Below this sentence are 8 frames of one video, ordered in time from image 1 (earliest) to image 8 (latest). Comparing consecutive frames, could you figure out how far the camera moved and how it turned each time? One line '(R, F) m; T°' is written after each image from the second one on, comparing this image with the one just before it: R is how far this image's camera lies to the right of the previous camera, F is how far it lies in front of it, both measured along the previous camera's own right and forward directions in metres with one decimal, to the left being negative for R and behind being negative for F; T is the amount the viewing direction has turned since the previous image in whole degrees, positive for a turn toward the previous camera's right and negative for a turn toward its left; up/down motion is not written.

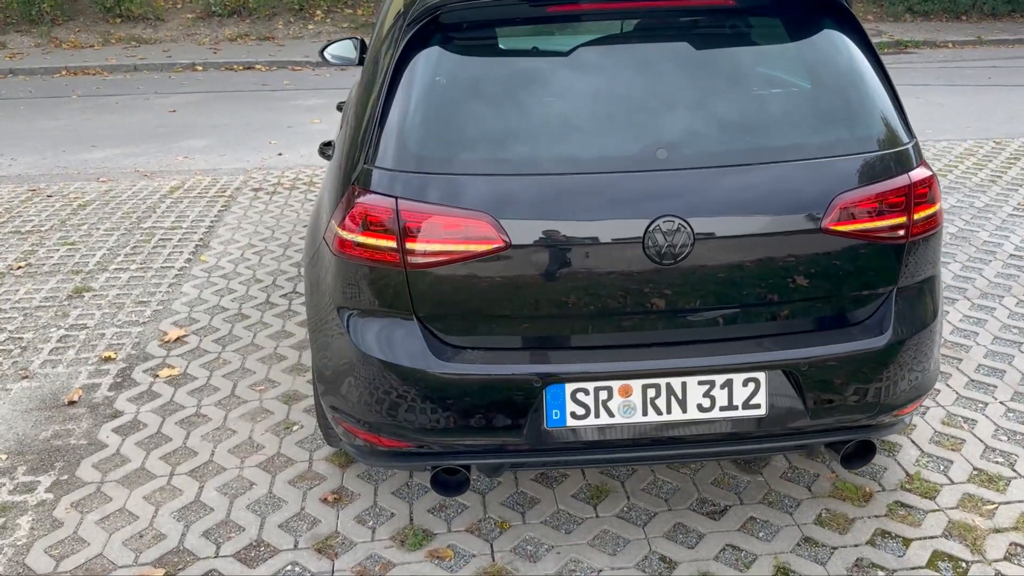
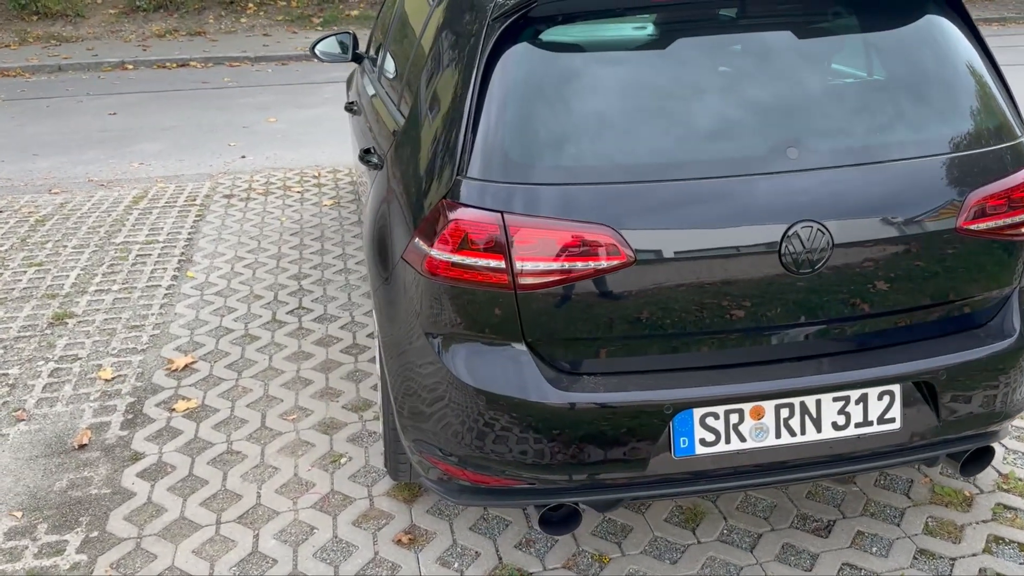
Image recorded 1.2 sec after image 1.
(-0.4, +0.2) m; +5°
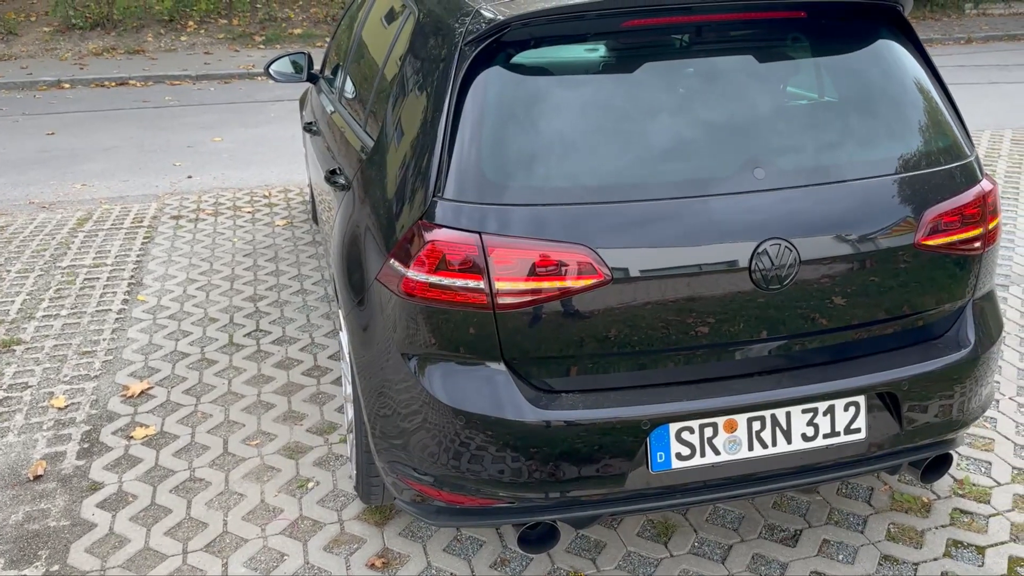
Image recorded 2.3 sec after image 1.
(-0.1, 0.0) m; +4°
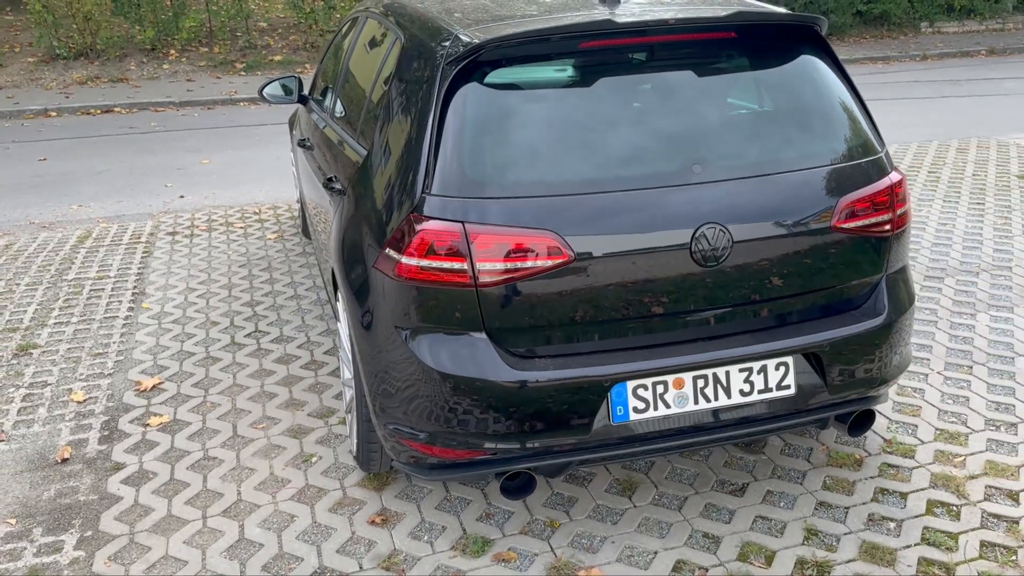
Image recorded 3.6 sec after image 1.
(0.0, -0.4) m; +1°
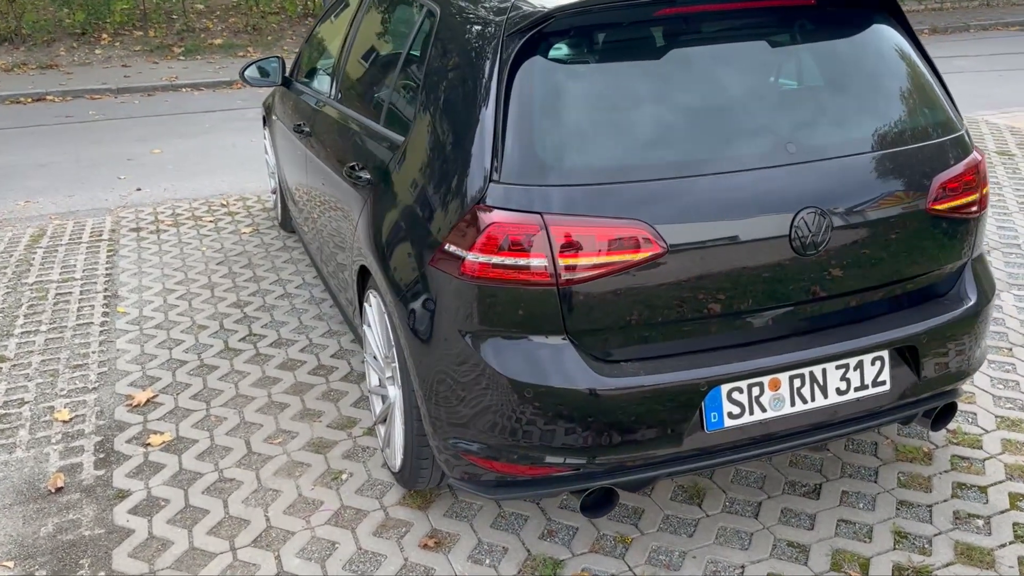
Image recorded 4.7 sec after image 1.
(-0.4, +0.3) m; +4°
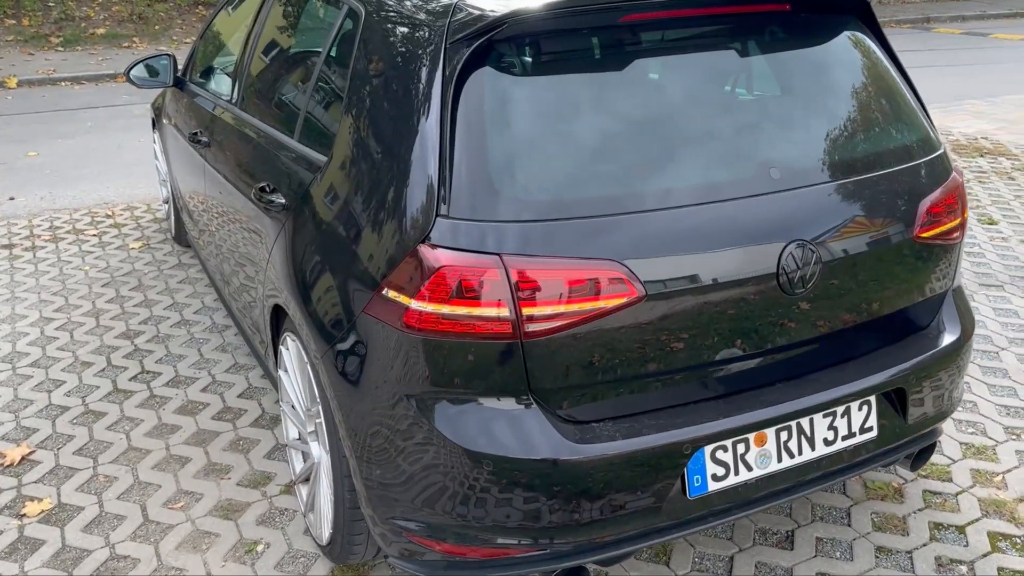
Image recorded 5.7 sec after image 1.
(-0.1, +0.3) m; +6°
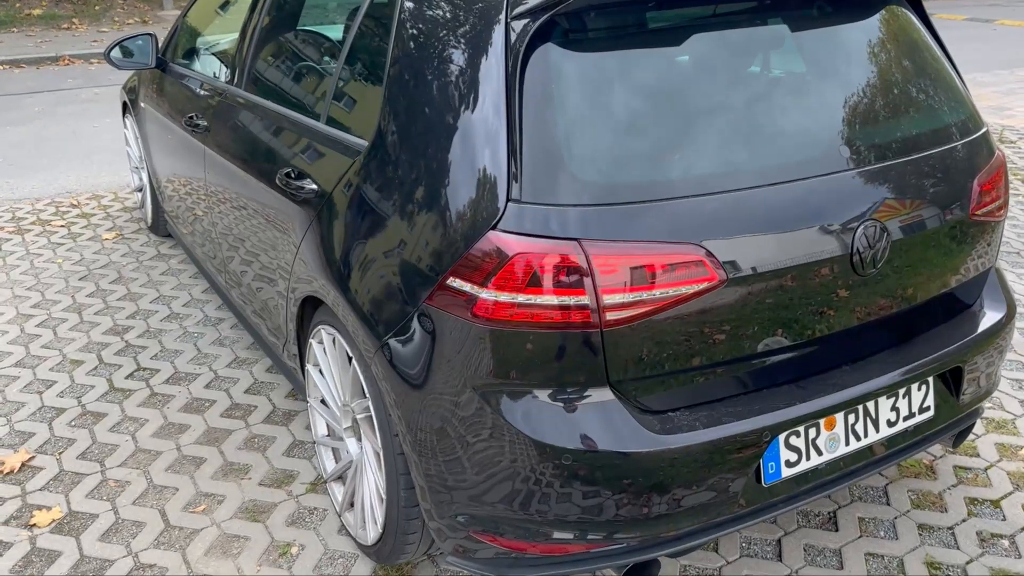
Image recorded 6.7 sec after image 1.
(-0.3, +0.1) m; +4°
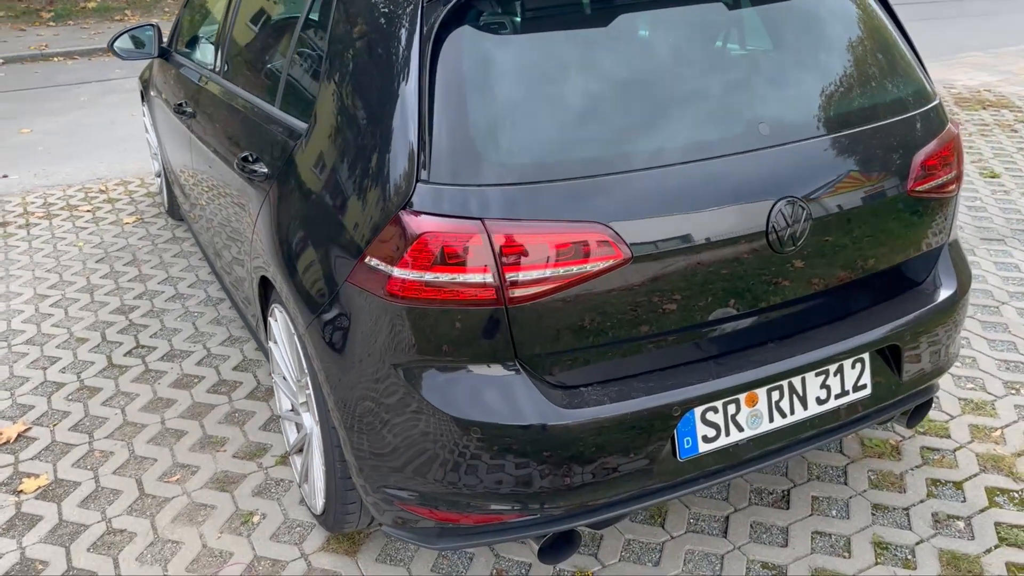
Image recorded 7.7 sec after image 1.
(+0.3, 0.0) m; -4°
